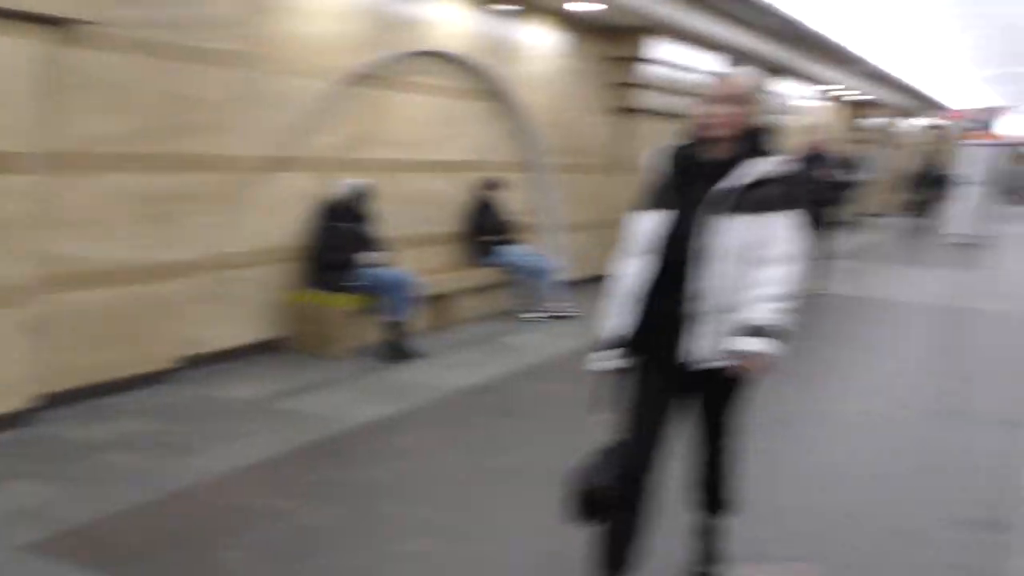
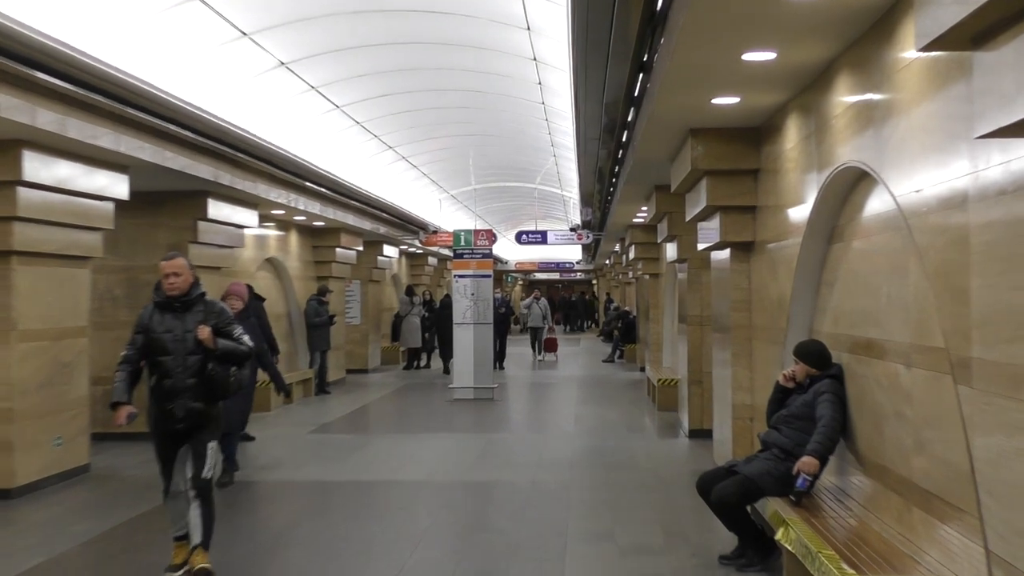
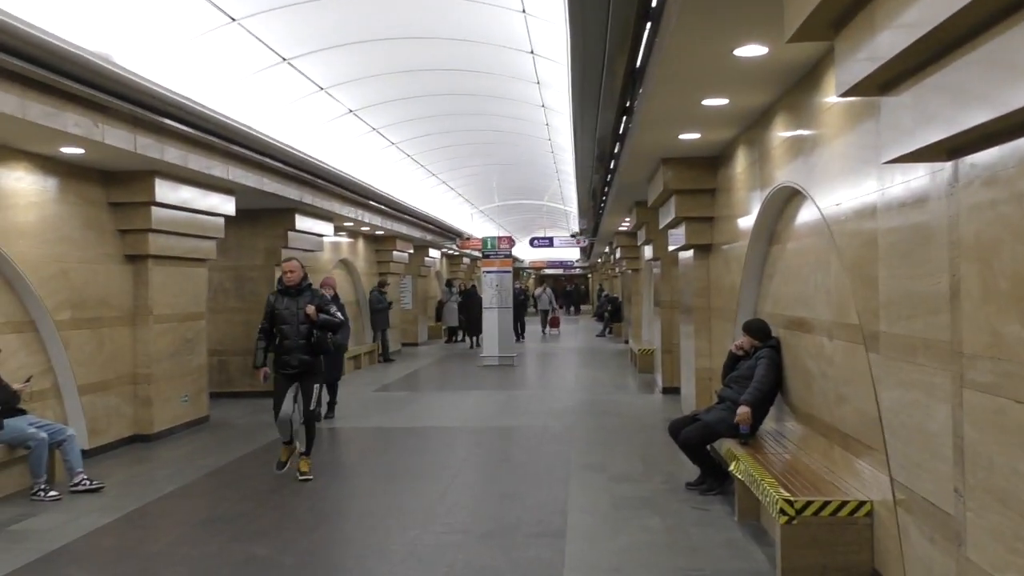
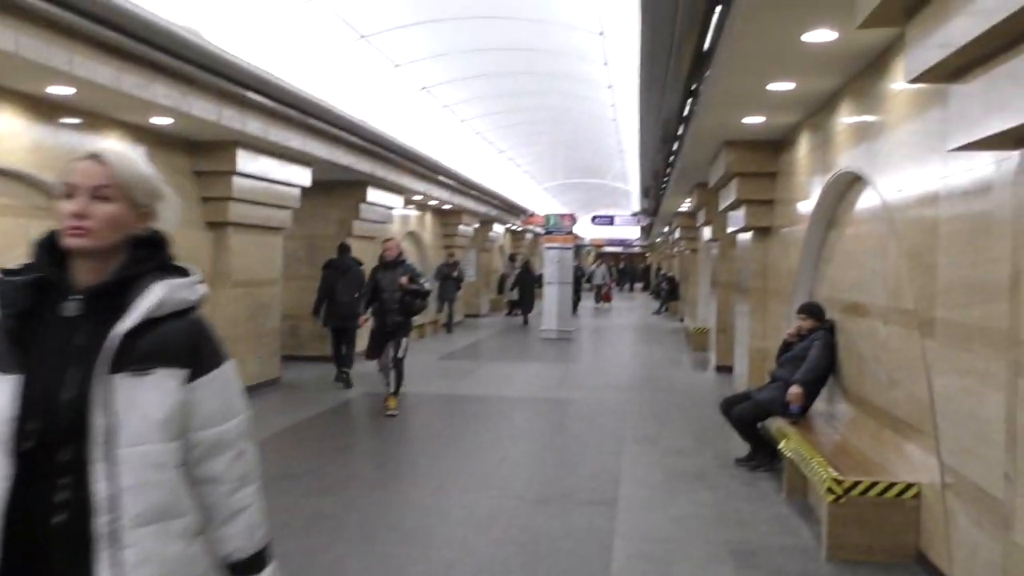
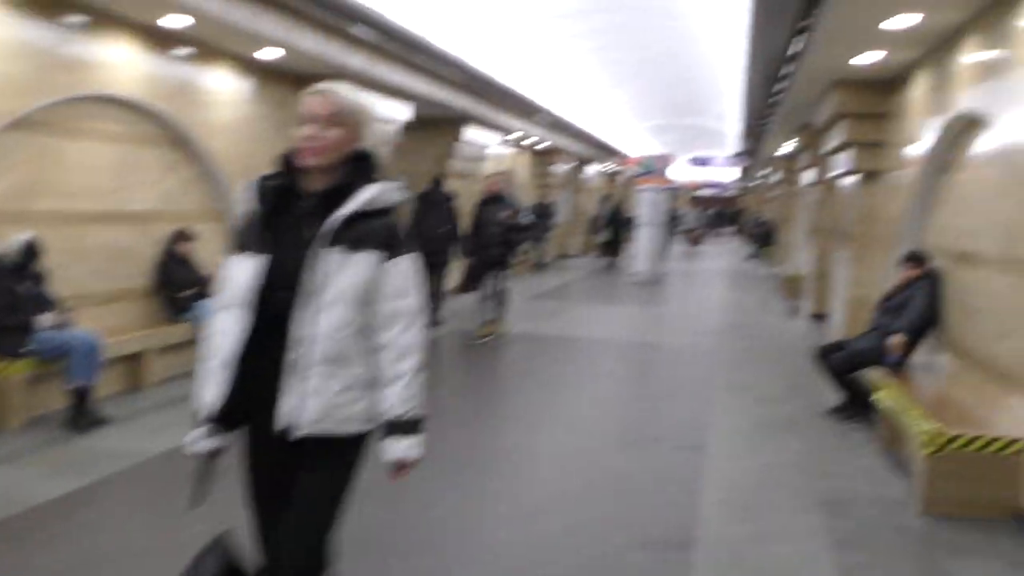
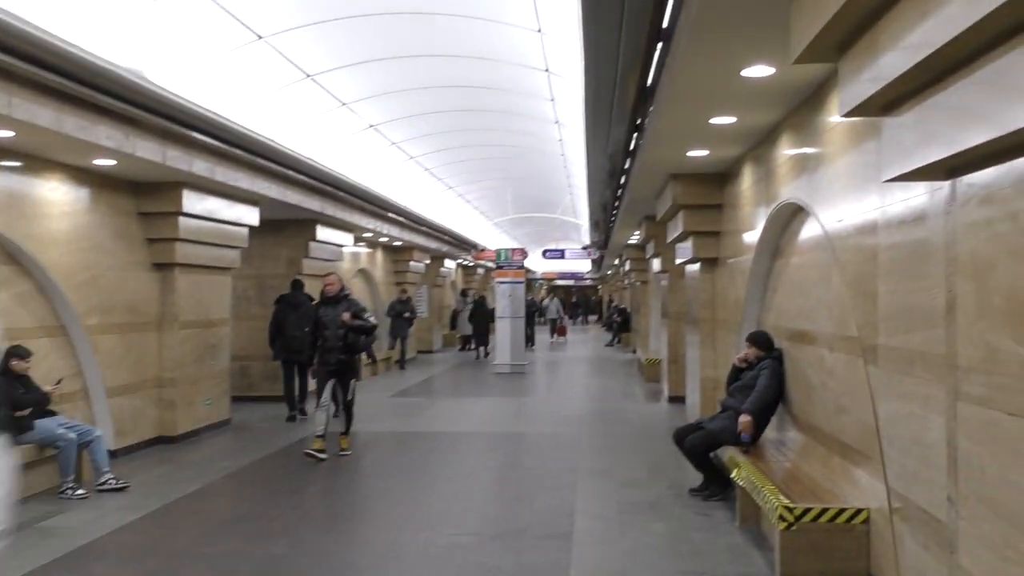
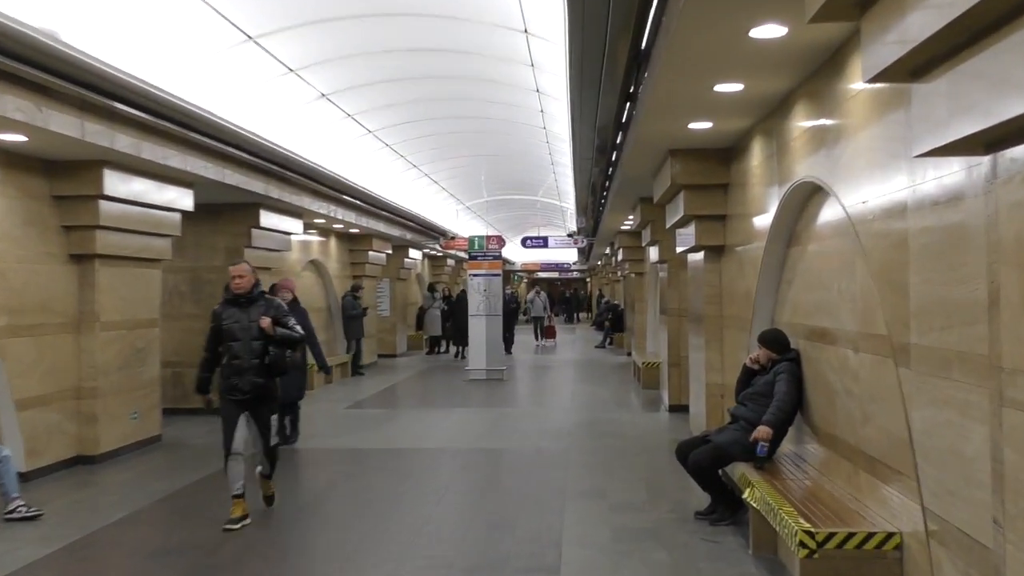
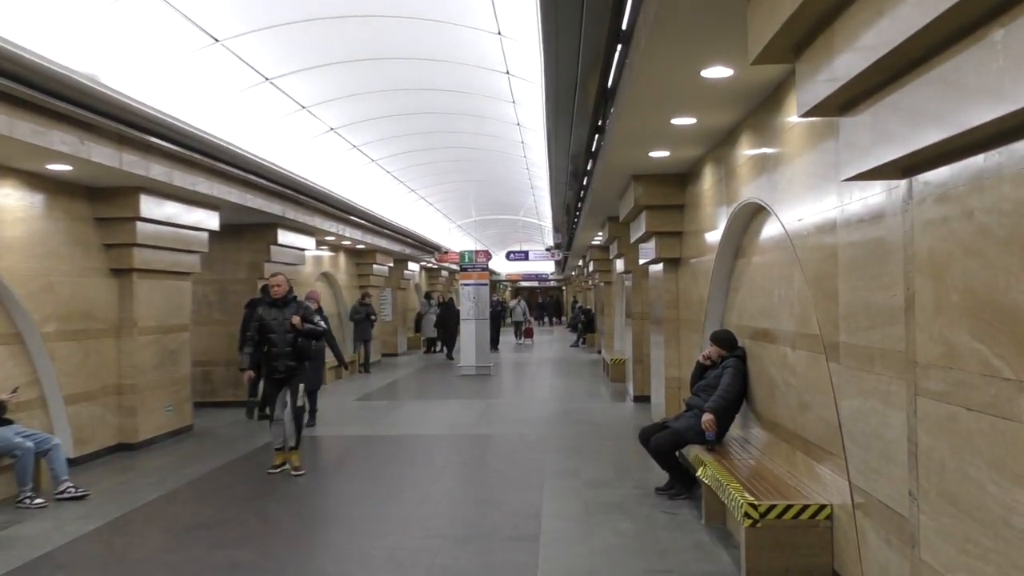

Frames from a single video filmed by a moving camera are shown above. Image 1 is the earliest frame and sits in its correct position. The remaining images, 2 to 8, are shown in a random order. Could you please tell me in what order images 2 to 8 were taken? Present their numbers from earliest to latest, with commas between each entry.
5, 4, 6, 8, 3, 7, 2
